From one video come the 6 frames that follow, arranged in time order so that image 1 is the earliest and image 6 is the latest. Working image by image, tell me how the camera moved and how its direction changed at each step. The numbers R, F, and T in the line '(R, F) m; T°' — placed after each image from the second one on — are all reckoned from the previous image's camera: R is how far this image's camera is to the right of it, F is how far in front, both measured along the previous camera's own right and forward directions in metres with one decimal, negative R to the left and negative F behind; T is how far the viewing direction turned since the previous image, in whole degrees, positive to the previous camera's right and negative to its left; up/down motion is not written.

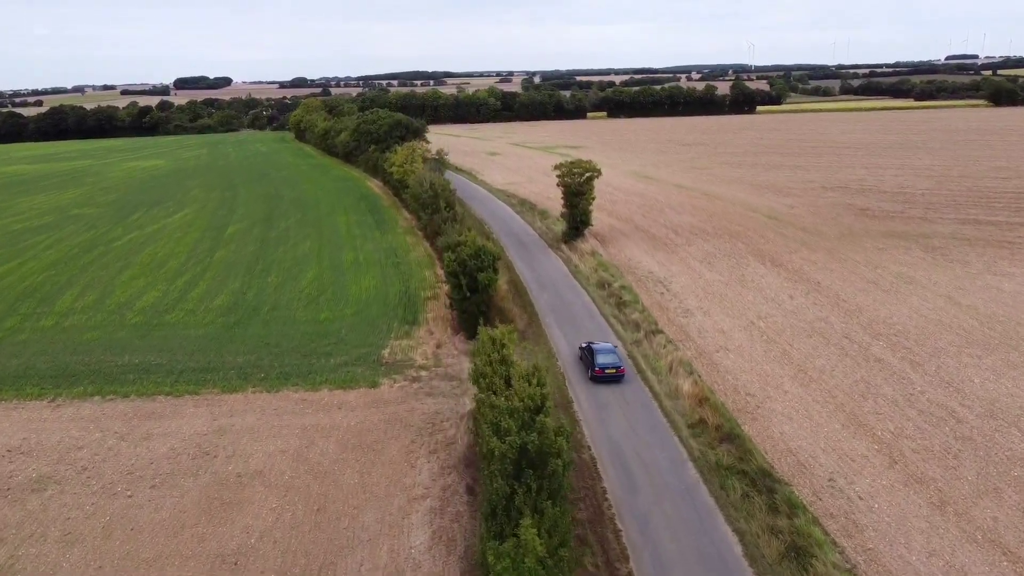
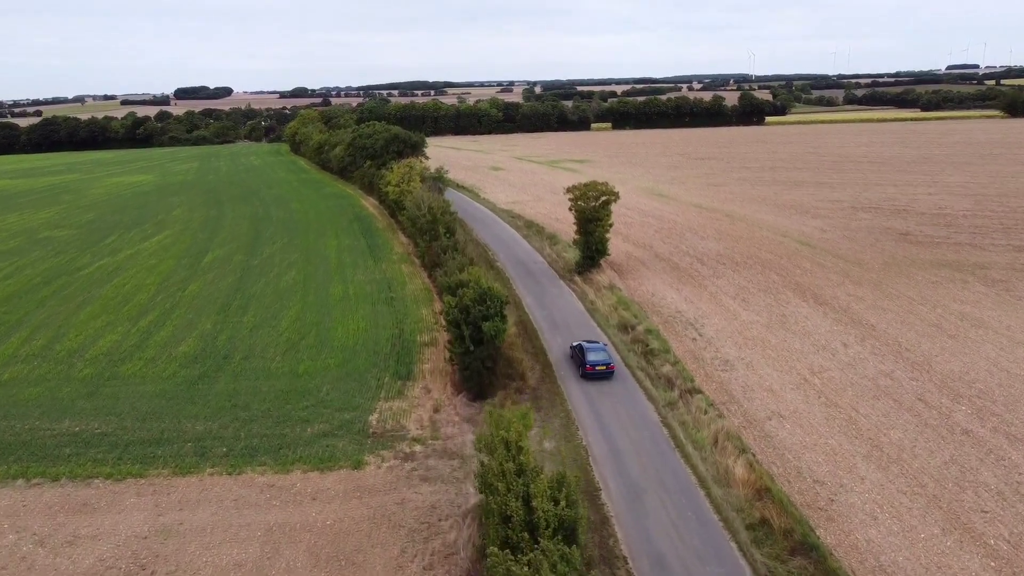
(-0.4, +3.9) m; 0°
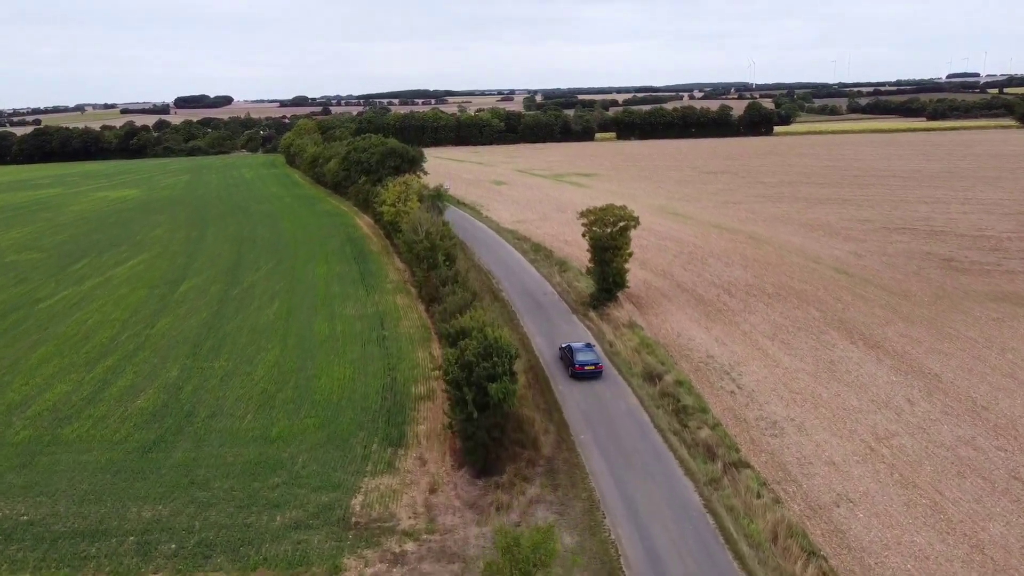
(-0.3, +3.5) m; 0°
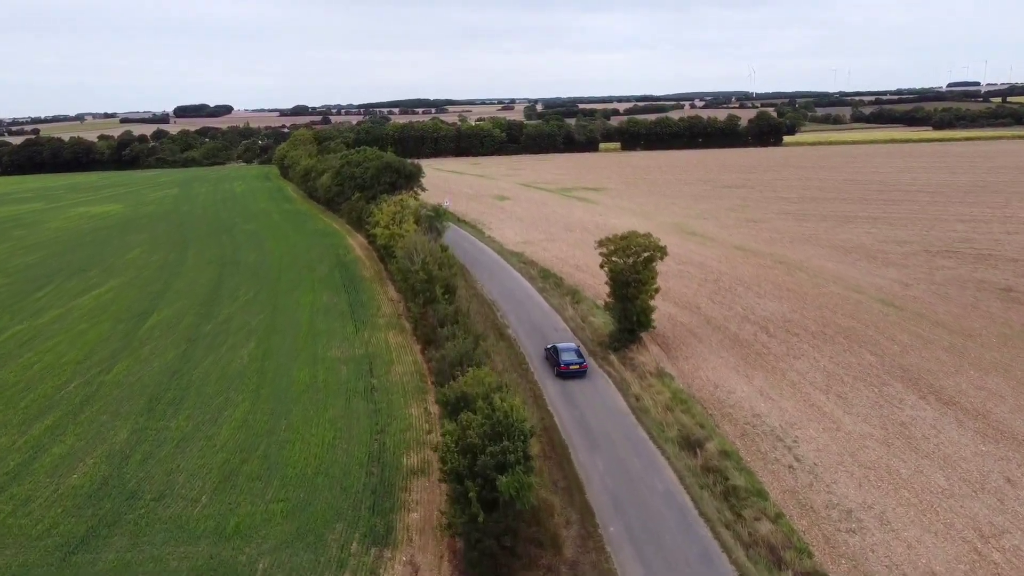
(-0.4, +3.8) m; 0°
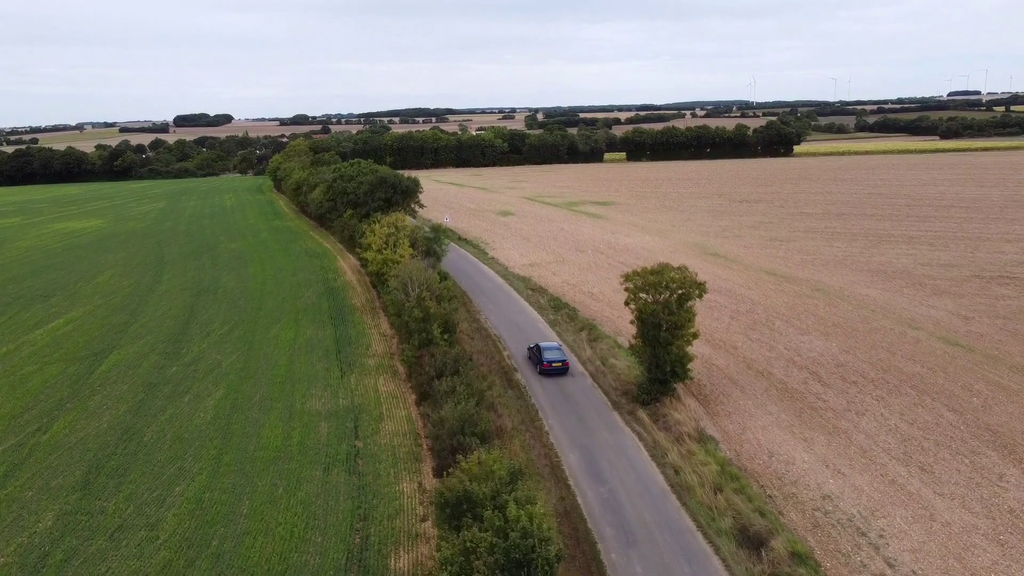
(-0.4, +3.9) m; 0°
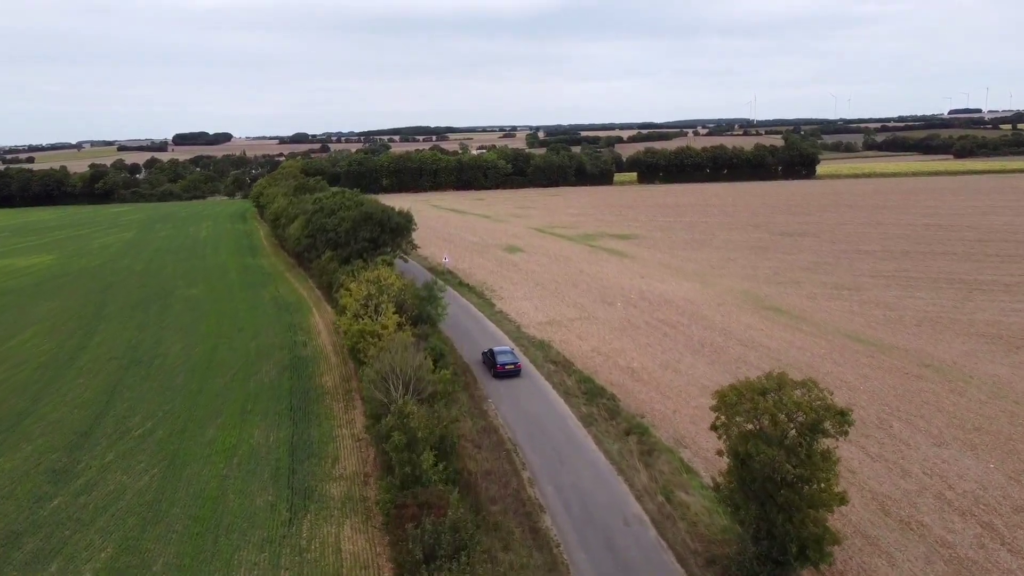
(-0.7, +7.8) m; 0°
